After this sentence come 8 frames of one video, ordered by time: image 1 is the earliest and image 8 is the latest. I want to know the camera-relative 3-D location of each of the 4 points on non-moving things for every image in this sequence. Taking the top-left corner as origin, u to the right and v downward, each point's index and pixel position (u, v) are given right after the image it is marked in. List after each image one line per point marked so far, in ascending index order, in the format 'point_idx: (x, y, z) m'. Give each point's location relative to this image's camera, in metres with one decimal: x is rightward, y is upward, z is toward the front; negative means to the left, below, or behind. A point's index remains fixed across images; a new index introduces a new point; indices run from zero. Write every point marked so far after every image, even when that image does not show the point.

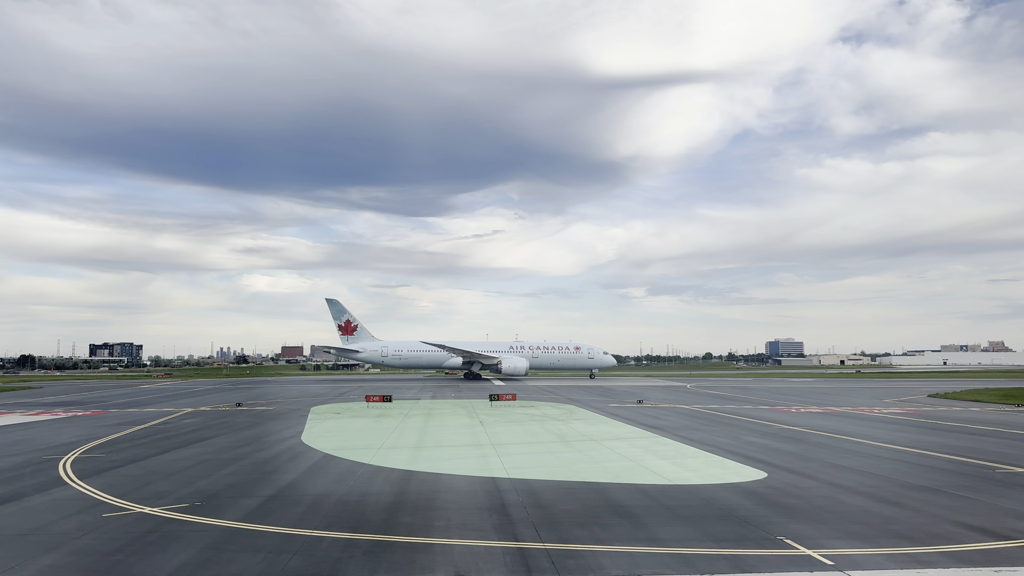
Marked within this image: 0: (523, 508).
0: (+0.3, -4.2, +10.9) m
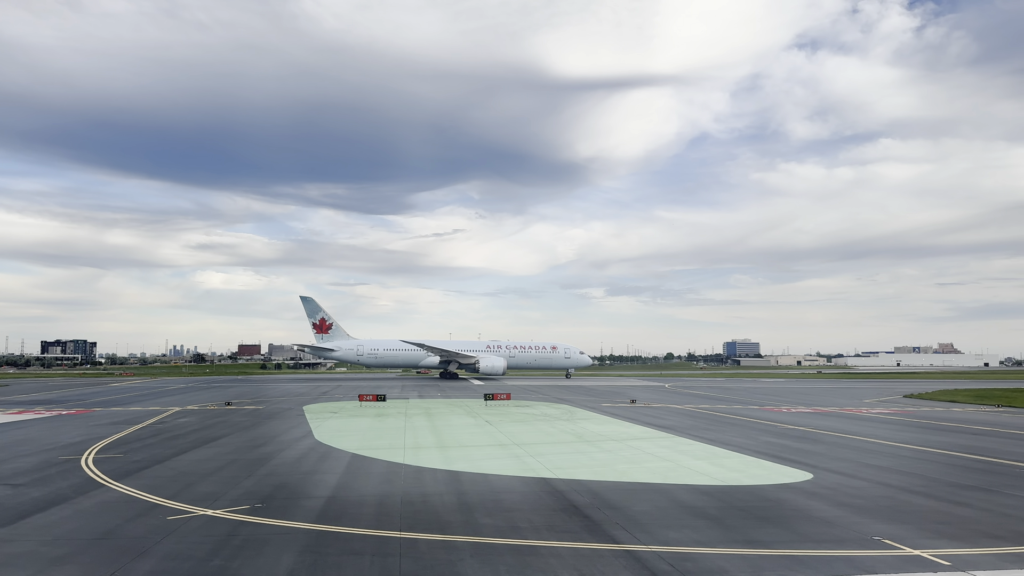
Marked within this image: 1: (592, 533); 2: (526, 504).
0: (+1.7, -4.2, +10.7) m
1: (+1.3, -3.8, +8.9) m
2: (+0.3, -4.3, +11.3) m
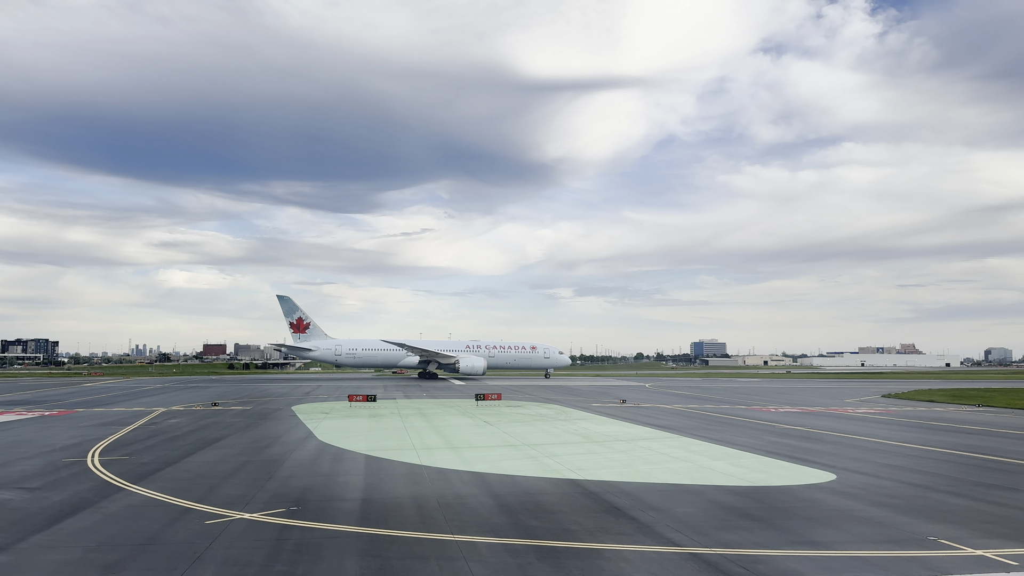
0: (+2.5, -4.2, +10.7) m
1: (+2.1, -3.8, +8.8) m
2: (+1.1, -4.3, +11.2) m
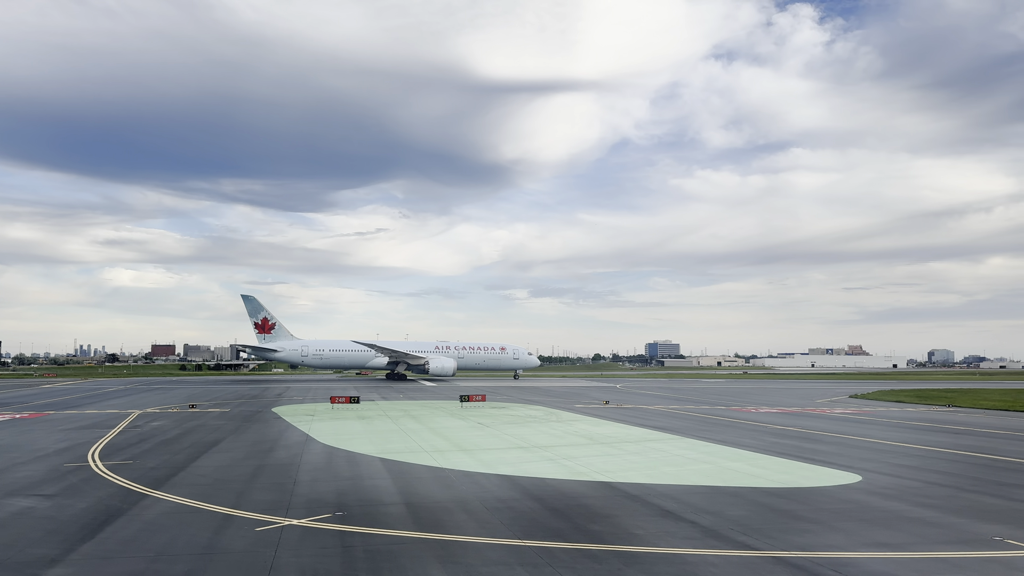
0: (+3.4, -4.2, +10.6) m
1: (+3.2, -3.8, +8.8) m
2: (+2.1, -4.3, +11.2) m
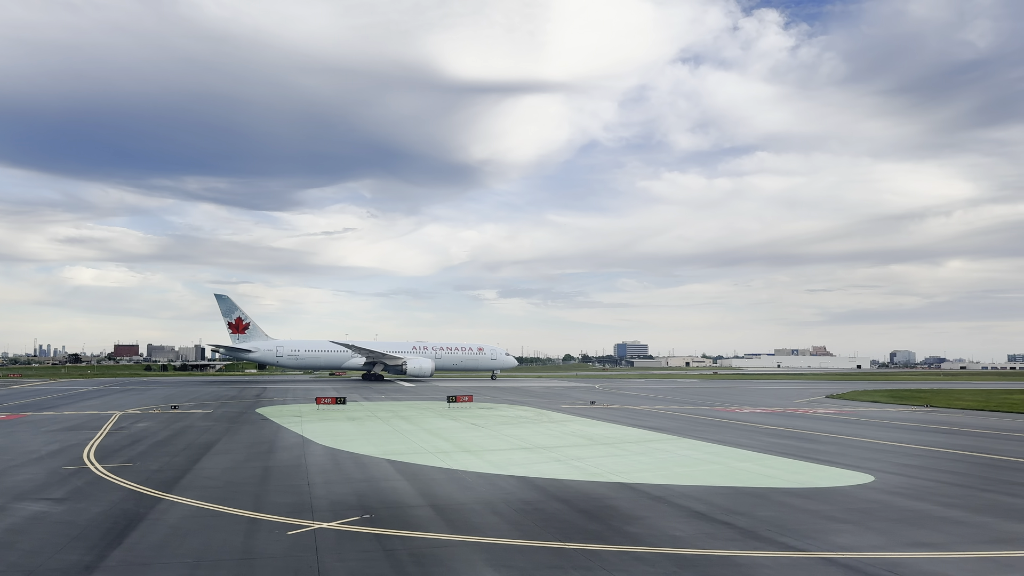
0: (+4.0, -4.2, +10.6) m
1: (+3.8, -3.8, +8.8) m
2: (+2.6, -4.3, +11.1) m
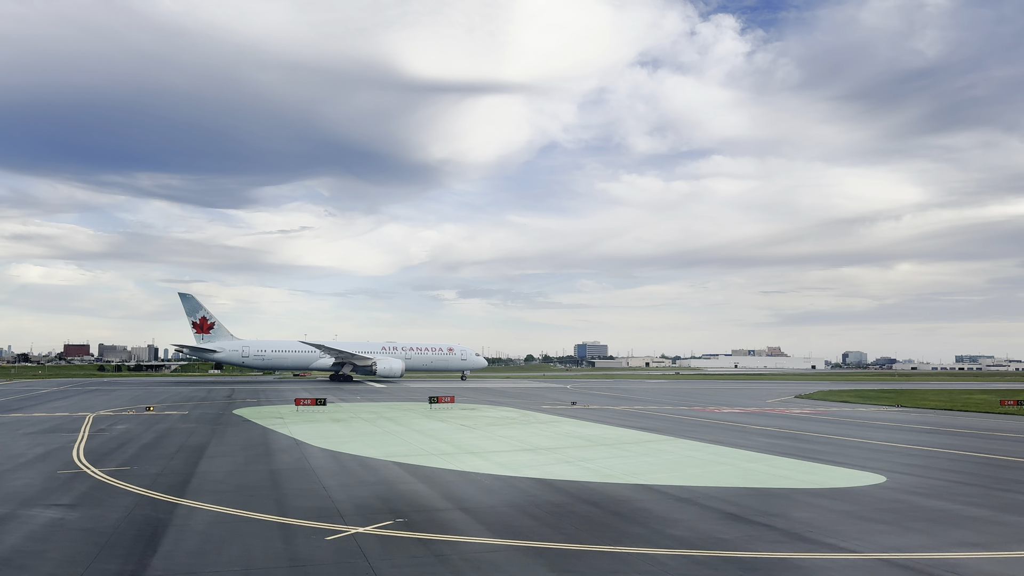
0: (+4.7, -4.3, +10.7) m
1: (+4.5, -3.9, +8.8) m
2: (+3.3, -4.4, +11.1) m
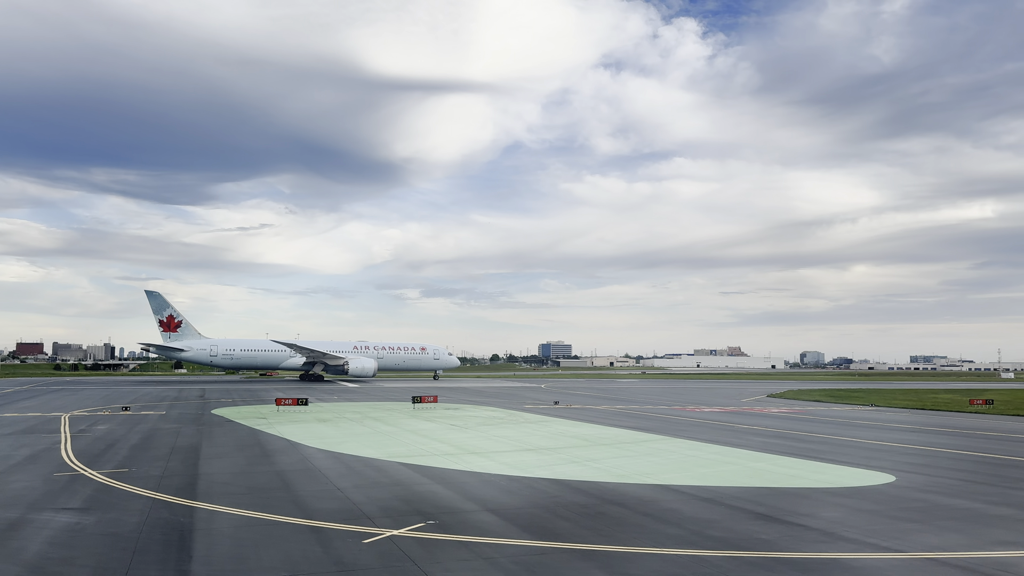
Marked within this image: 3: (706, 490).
0: (+5.3, -4.3, +10.8) m
1: (+5.2, -3.9, +8.9) m
2: (+3.9, -4.4, +11.2) m
3: (+4.8, -4.9, +13.8) m
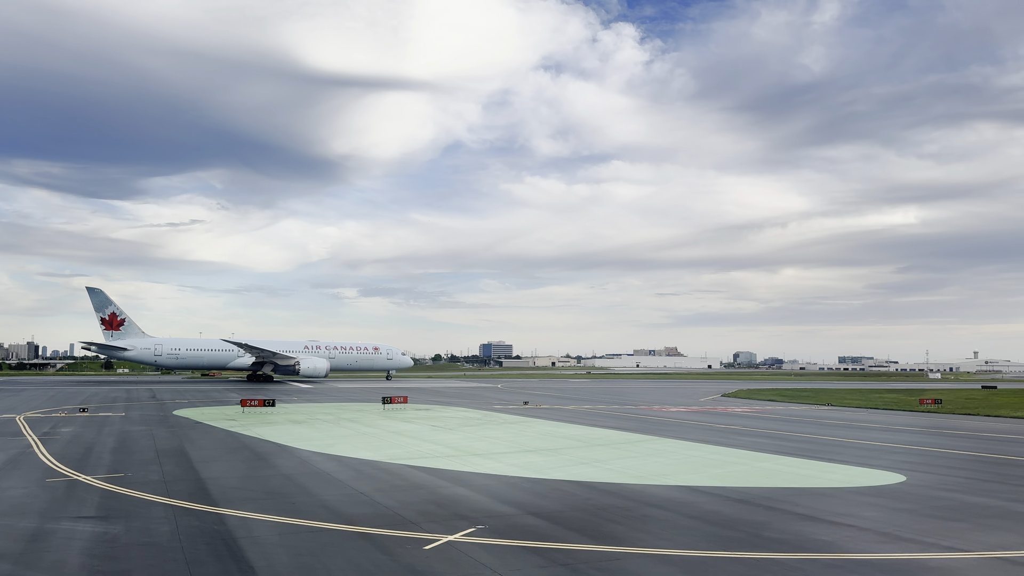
0: (+6.2, -4.4, +11.0) m
1: (+6.2, -4.0, +9.1) m
2: (+4.8, -4.5, +11.3) m
3: (+5.5, -4.9, +14.0) m
